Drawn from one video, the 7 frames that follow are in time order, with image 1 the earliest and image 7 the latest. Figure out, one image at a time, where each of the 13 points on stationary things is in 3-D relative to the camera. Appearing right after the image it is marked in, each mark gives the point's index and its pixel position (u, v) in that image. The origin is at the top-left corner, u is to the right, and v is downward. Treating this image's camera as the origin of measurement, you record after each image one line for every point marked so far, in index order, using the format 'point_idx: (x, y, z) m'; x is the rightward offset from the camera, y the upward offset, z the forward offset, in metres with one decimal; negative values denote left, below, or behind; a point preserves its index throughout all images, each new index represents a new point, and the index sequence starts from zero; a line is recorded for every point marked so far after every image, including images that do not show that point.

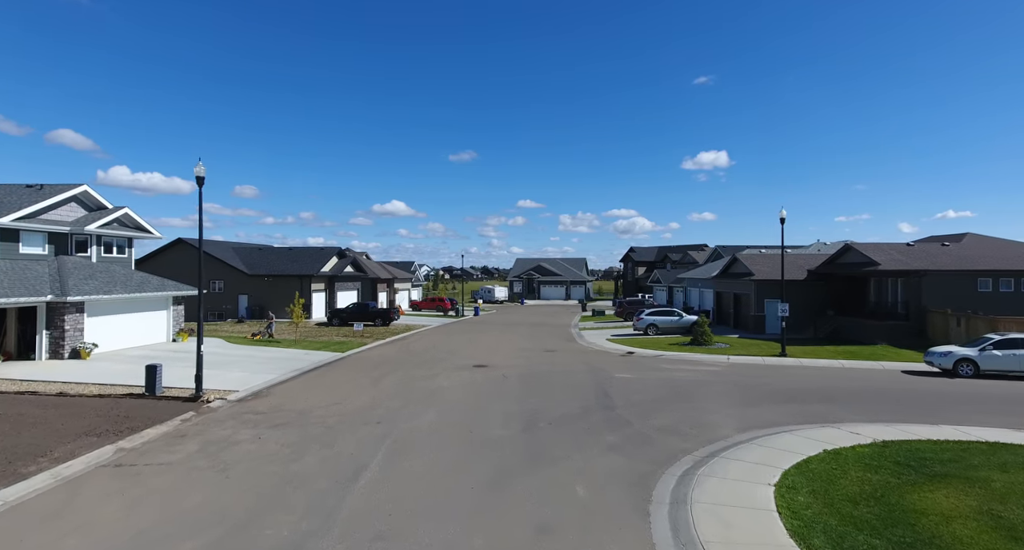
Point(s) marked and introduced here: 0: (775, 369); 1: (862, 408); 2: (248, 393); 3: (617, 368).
0: (+8.5, -3.1, +18.3) m
1: (+7.5, -2.9, +12.1) m
2: (-6.5, -2.9, +14.0) m
3: (+3.5, -3.1, +18.4) m
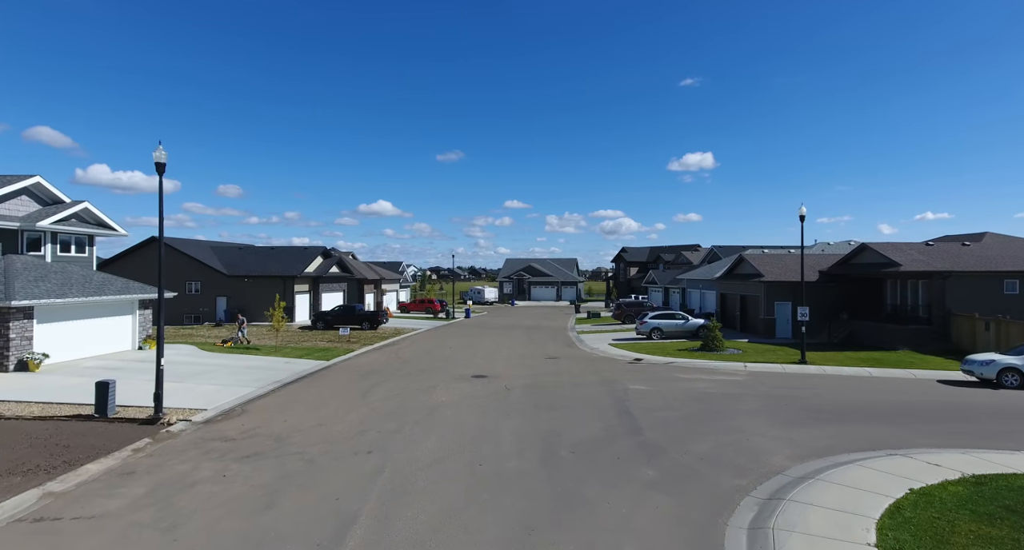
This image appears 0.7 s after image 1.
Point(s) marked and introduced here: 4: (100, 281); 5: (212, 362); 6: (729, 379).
0: (+8.6, -3.1, +16.8) m
1: (+7.7, -2.9, +10.6) m
2: (-6.4, -3.0, +12.2) m
3: (+3.6, -3.1, +16.8) m
4: (-13.6, -0.2, +18.6) m
5: (-9.8, -2.9, +18.4) m
6: (+6.6, -3.2, +17.2) m
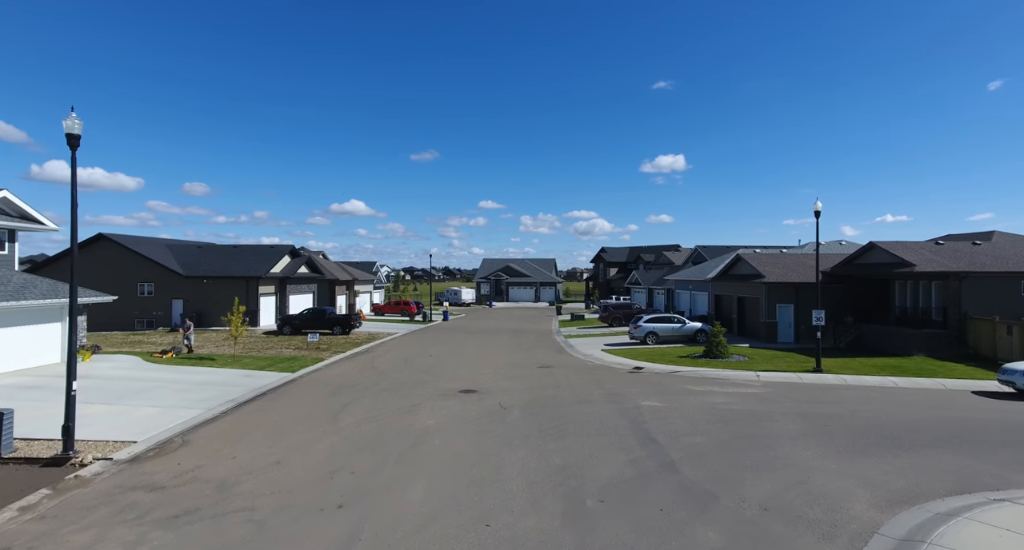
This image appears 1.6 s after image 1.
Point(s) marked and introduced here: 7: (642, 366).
0: (+8.4, -3.1, +15.1) m
1: (+7.8, -2.9, +8.9) m
2: (-6.3, -3.0, +9.8) m
3: (+3.4, -3.1, +14.9) m
4: (-13.8, -0.2, +15.9) m
5: (-10.0, -2.9, +15.9) m
6: (+6.4, -3.2, +15.4) m
7: (+4.6, -3.2, +20.0) m
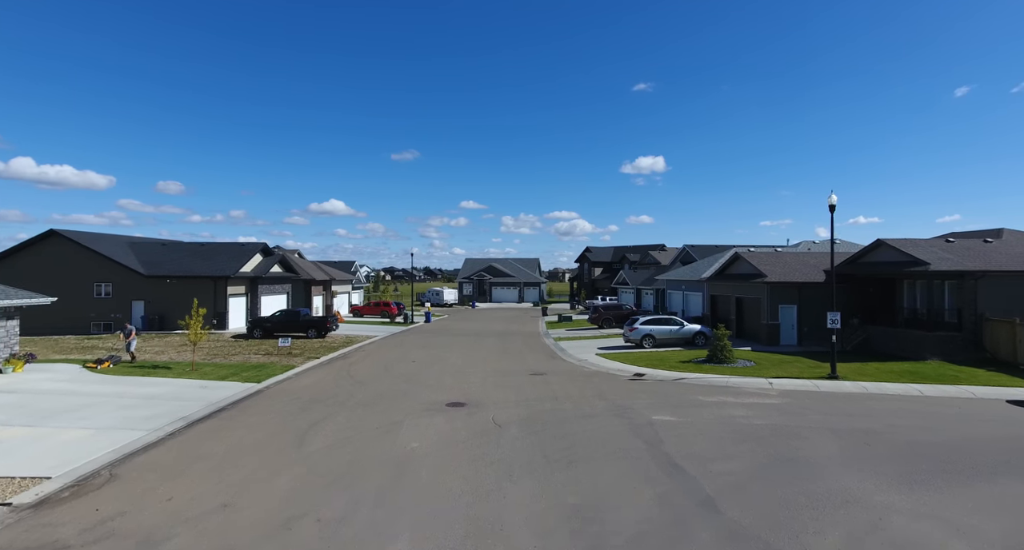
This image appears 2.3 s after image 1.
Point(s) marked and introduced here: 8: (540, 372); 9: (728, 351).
0: (+8.3, -3.1, +13.8) m
1: (+7.9, -2.9, +7.5) m
2: (-6.3, -2.9, +8.0) m
3: (+3.3, -3.1, +13.4) m
4: (-14.0, -0.2, +13.8) m
5: (-10.2, -2.8, +13.9) m
6: (+6.2, -3.2, +13.9) m
7: (+4.3, -3.2, +18.5) m
8: (+0.9, -3.2, +18.5) m
9: (+7.4, -2.6, +19.5) m
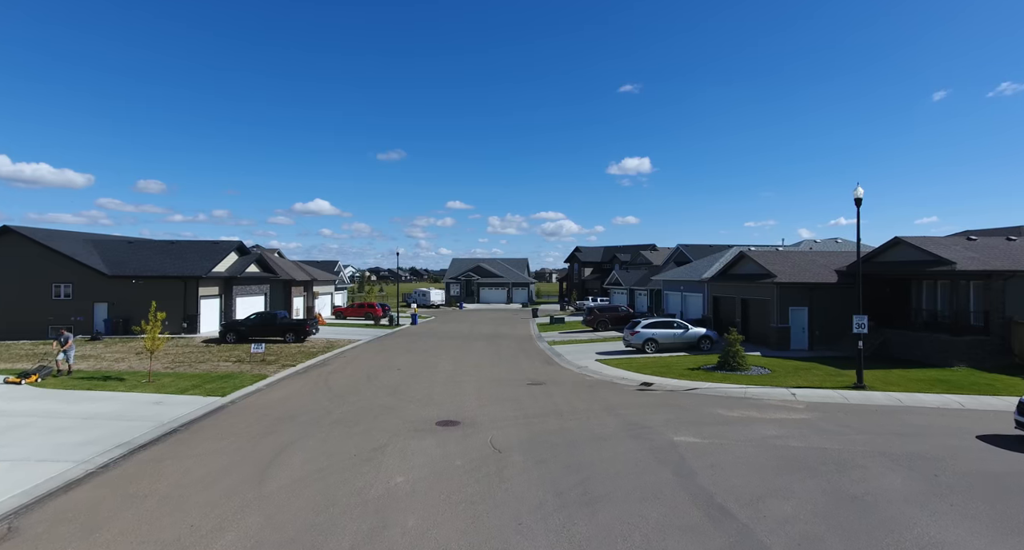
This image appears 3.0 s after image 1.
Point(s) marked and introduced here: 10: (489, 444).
0: (+8.3, -3.1, +12.3) m
1: (+8.0, -2.9, +6.0) m
2: (-6.2, -2.9, +6.1) m
3: (+3.3, -3.1, +11.8) m
4: (-14.0, -0.2, +11.8) m
5: (-10.2, -2.8, +12.0) m
6: (+6.2, -3.2, +12.4) m
7: (+4.1, -3.2, +16.9) m
8: (+0.8, -3.2, +16.8) m
9: (+7.3, -2.6, +18.0) m
10: (-0.4, -3.0, +10.1) m
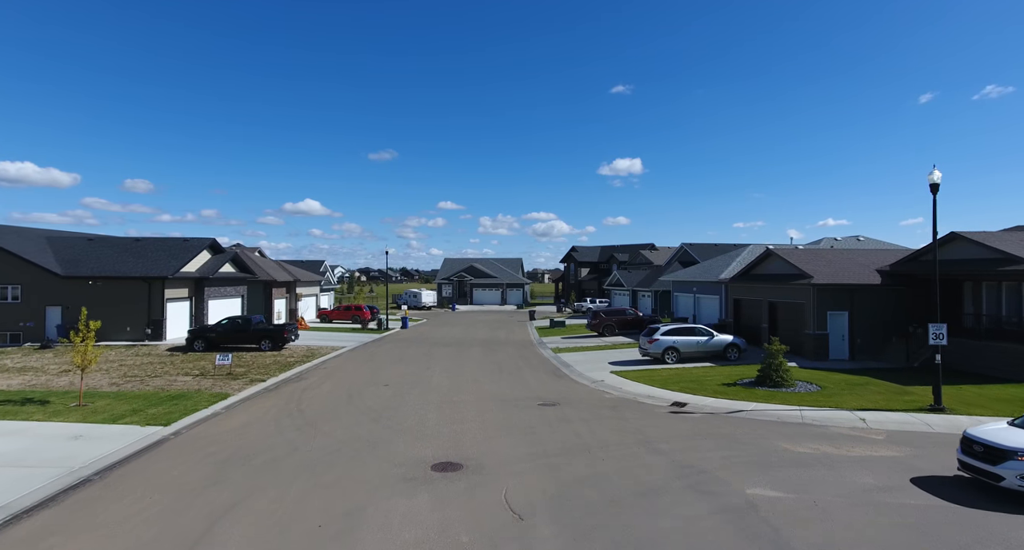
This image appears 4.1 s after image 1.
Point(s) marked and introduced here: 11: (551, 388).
0: (+8.5, -3.1, +9.8) m
1: (+8.4, -2.9, +3.5) m
2: (-5.8, -2.9, +3.4) m
3: (+3.5, -3.1, +9.2) m
4: (-13.7, -0.2, +9.0) m
5: (-9.9, -2.8, +9.2) m
6: (+6.5, -3.2, +9.9) m
7: (+4.3, -3.2, +14.3) m
8: (+1.0, -3.2, +14.2) m
9: (+7.5, -2.6, +15.5) m
10: (-0.1, -3.0, +7.5) m
11: (+1.1, -3.2, +16.2) m
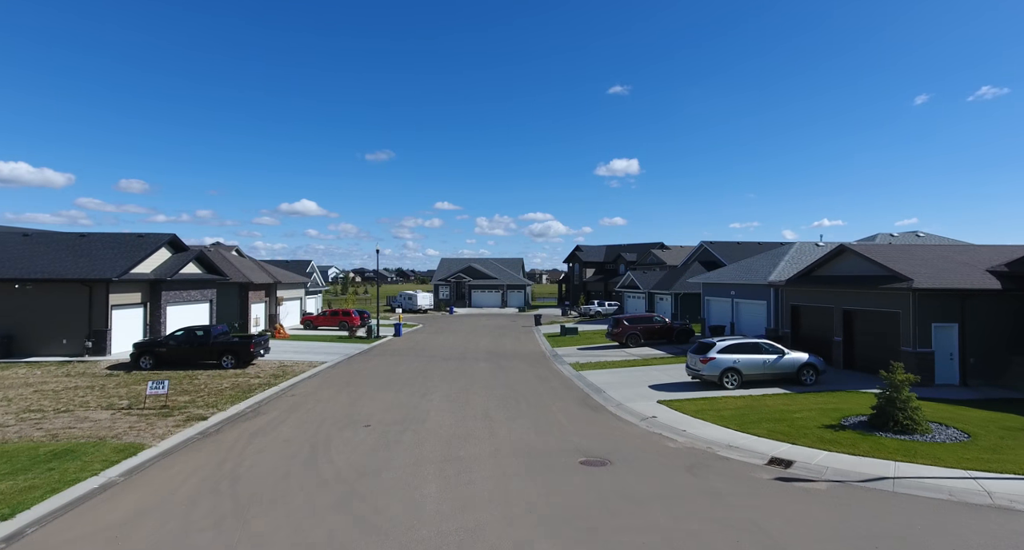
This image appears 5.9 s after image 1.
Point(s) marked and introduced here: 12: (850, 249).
0: (+9.1, -3.1, +5.6) m
1: (+9.0, -2.9, -0.7) m
2: (-5.2, -3.0, -0.9) m
3: (+4.1, -3.1, +5.0) m
4: (-13.2, -0.2, +4.6) m
5: (-9.3, -2.9, +4.9) m
6: (+7.0, -3.2, +5.6) m
7: (+4.9, -3.3, +10.1) m
8: (+1.5, -3.2, +9.9) m
9: (+8.0, -2.7, +11.3) m
10: (+0.5, -3.1, +3.2) m
11: (+1.6, -3.3, +11.9) m
12: (+10.9, +0.8, +18.3) m
